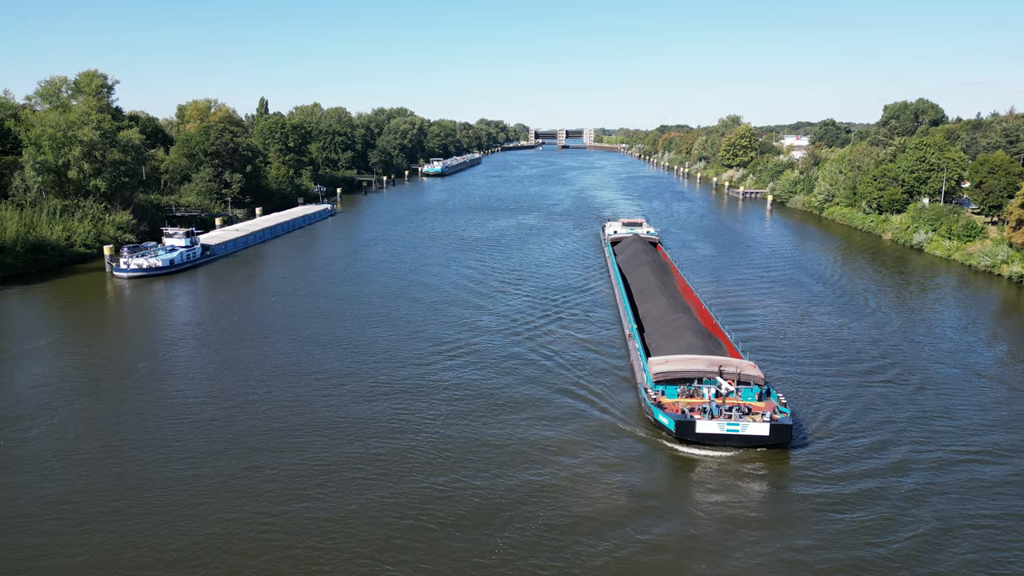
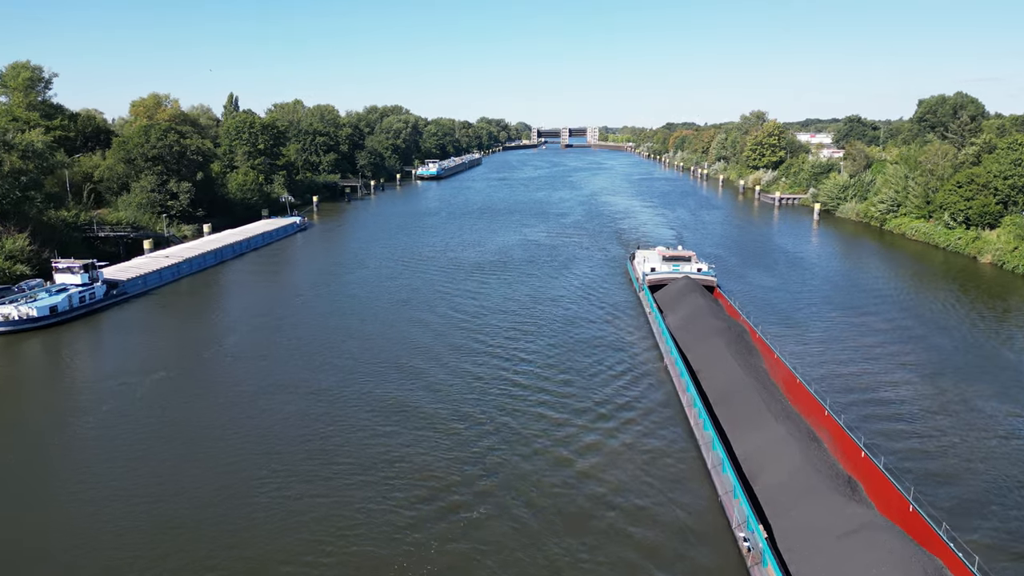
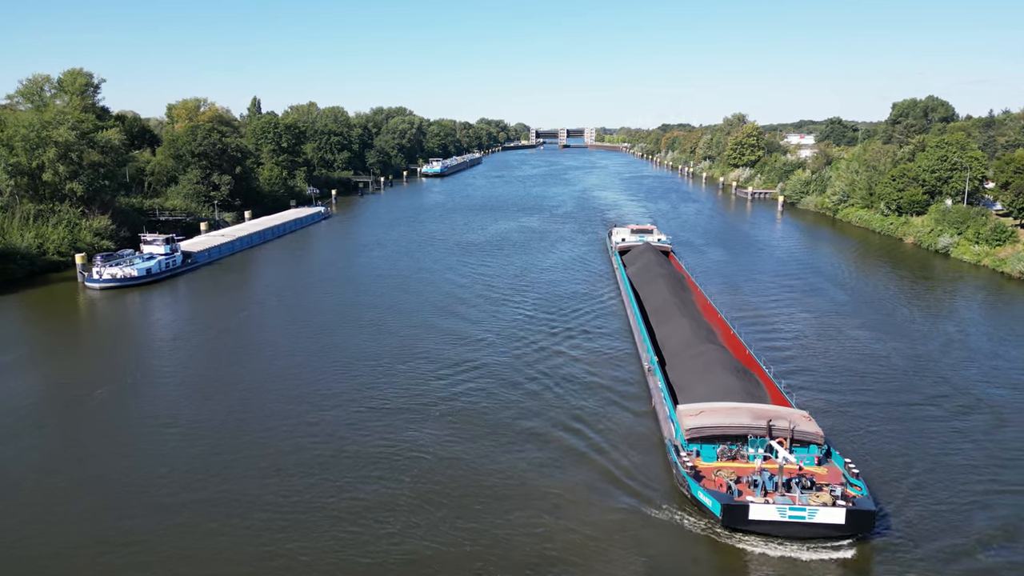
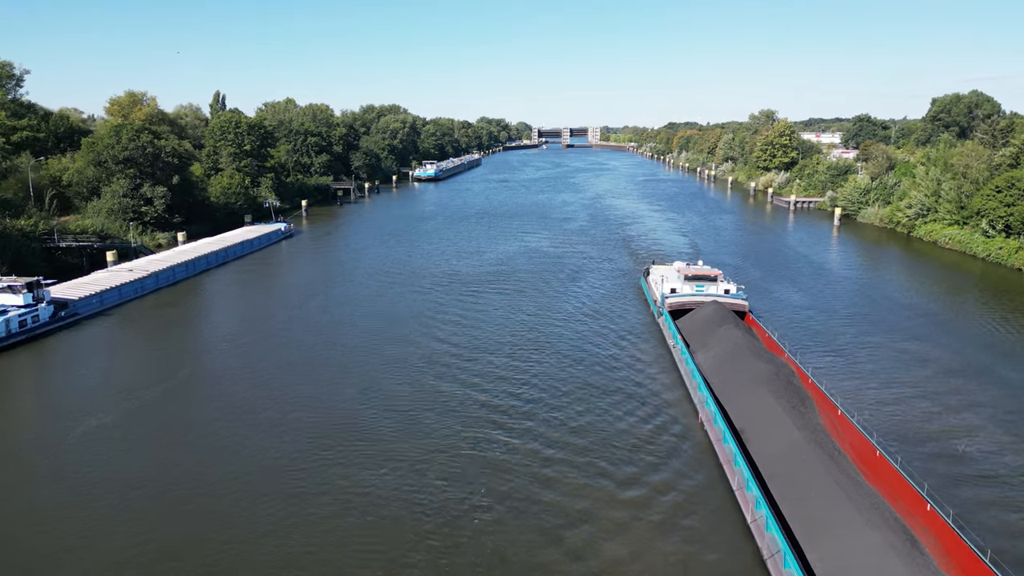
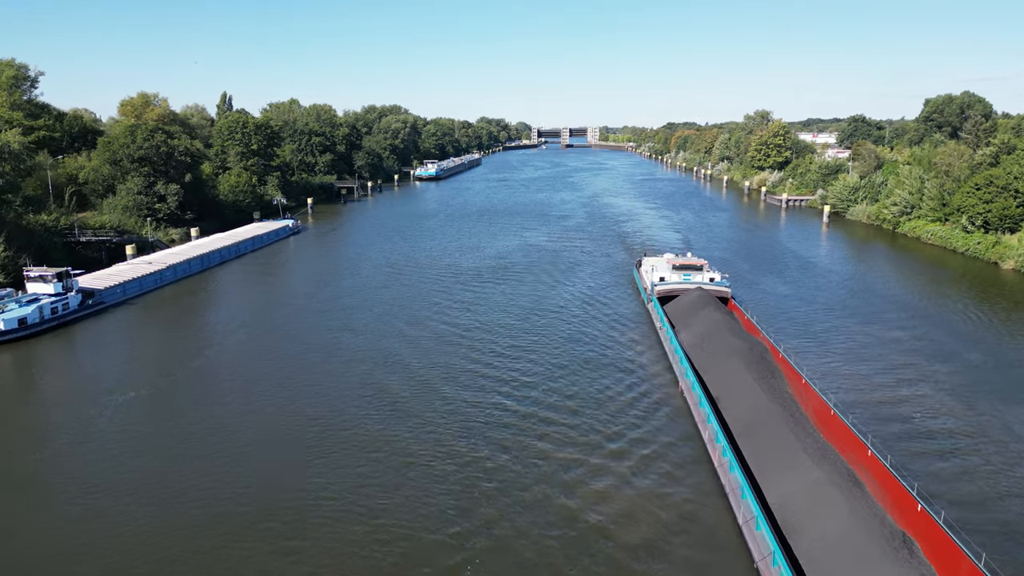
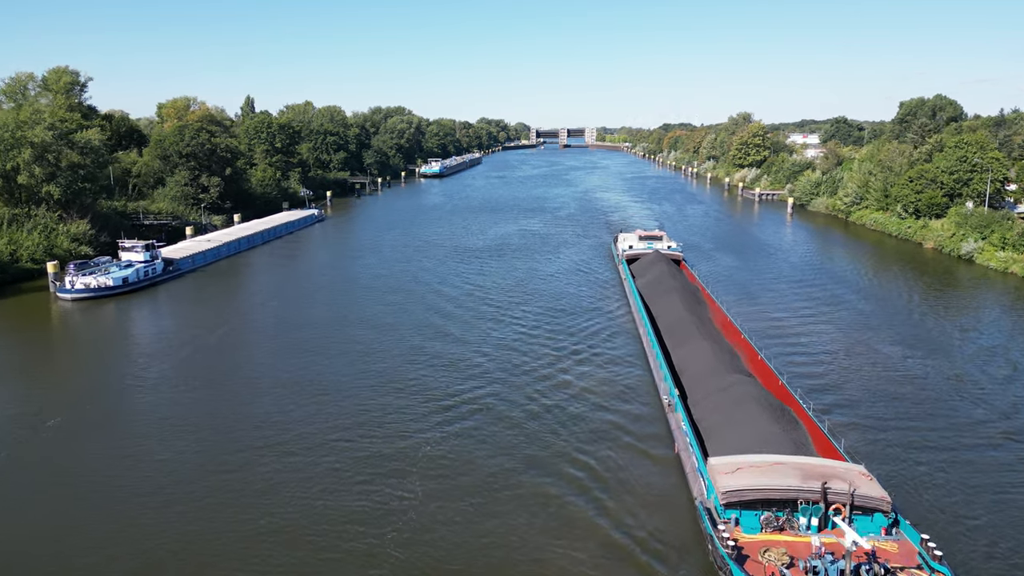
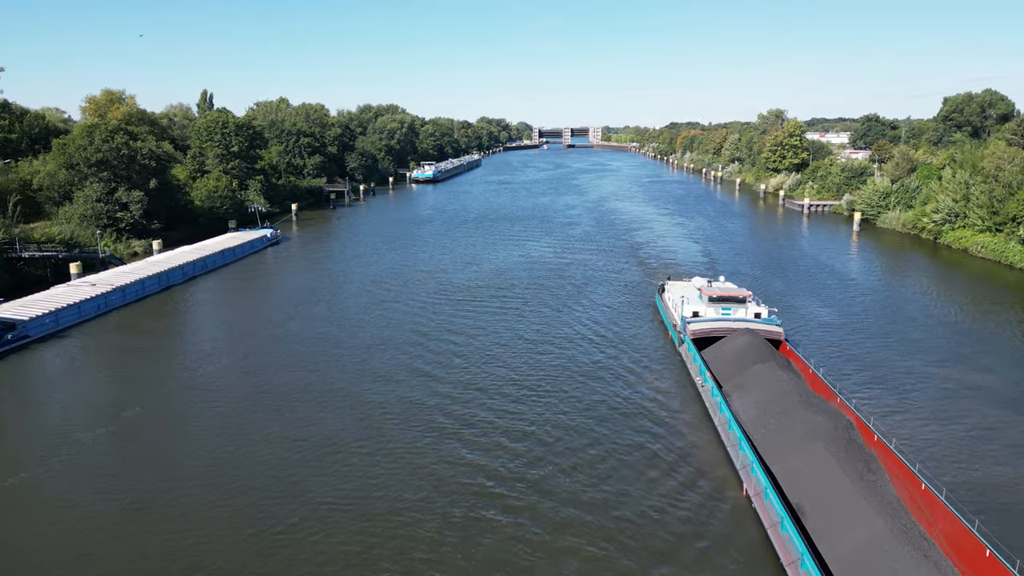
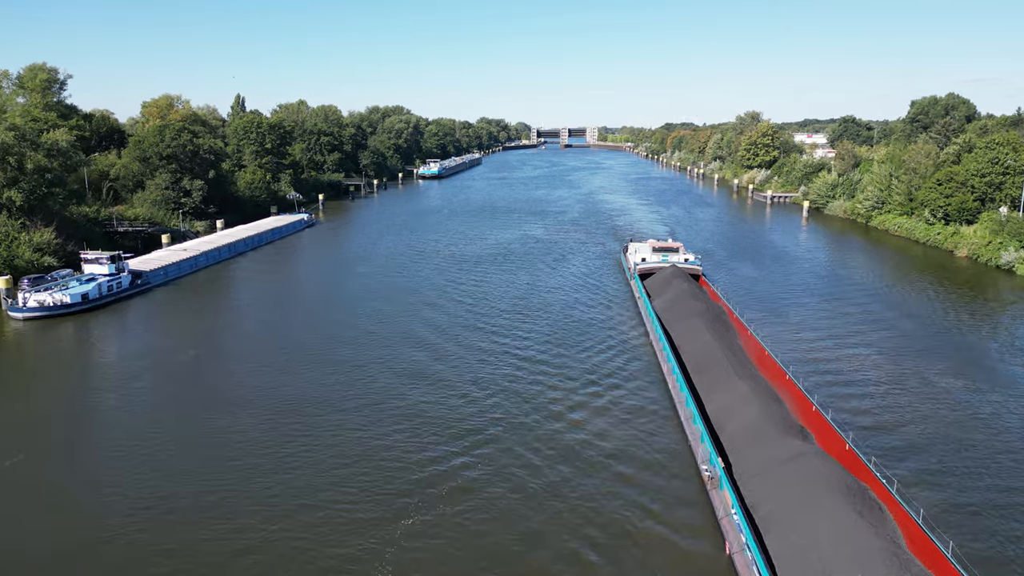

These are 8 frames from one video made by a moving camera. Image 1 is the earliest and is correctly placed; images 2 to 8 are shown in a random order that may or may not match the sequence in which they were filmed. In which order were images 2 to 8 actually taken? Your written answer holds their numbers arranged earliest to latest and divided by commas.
3, 6, 8, 2, 5, 4, 7
